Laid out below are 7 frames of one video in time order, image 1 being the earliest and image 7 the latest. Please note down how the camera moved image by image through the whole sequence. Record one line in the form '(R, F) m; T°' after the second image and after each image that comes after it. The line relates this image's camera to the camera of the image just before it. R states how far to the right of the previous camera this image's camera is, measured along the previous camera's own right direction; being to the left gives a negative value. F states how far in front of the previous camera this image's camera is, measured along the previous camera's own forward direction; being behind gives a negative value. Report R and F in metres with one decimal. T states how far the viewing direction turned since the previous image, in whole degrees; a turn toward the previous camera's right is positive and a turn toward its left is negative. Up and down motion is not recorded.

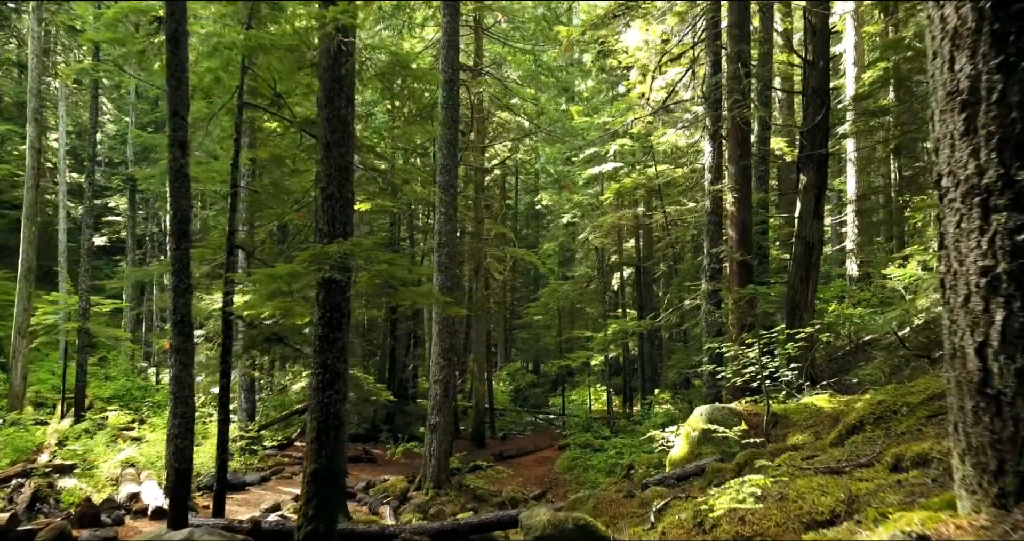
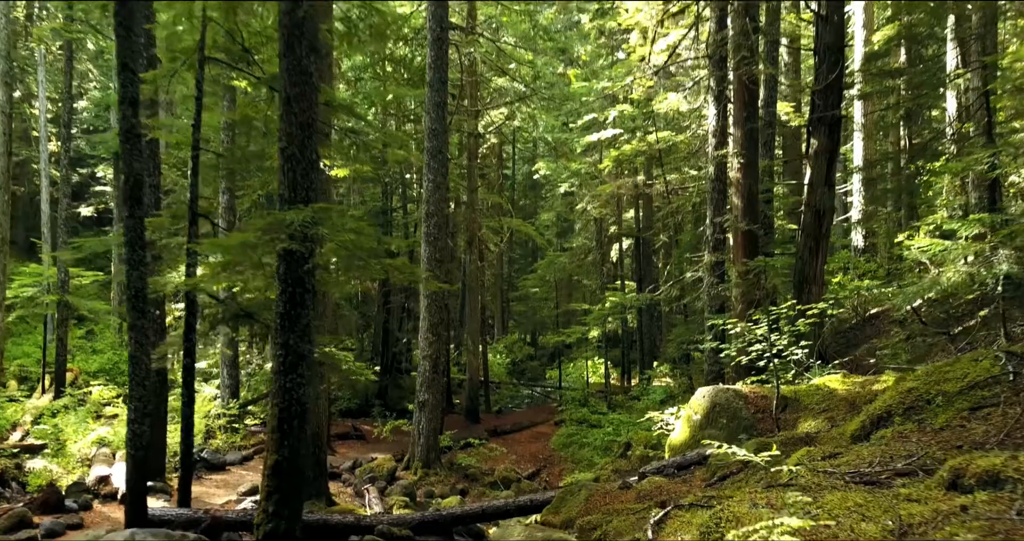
(+0.1, +0.6) m; 0°
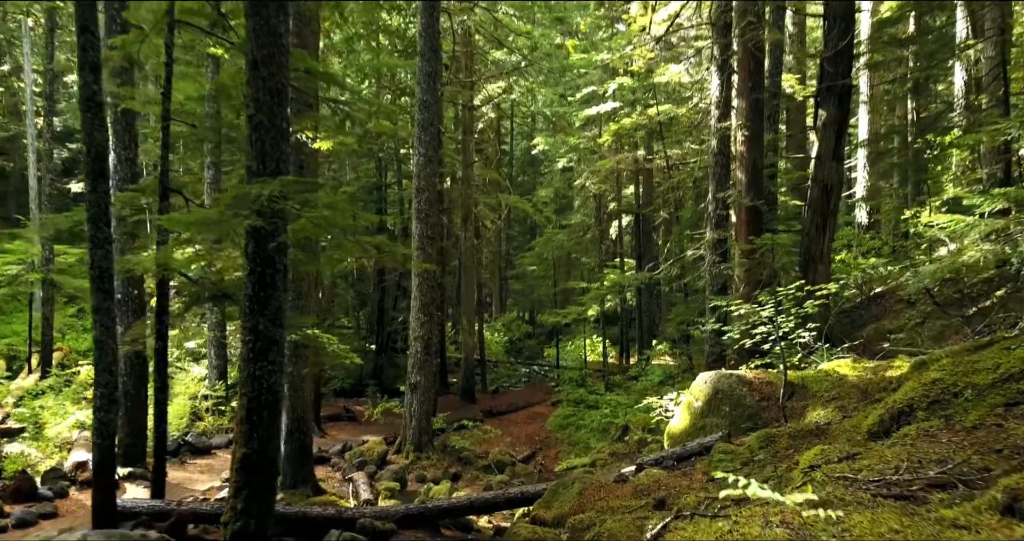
(+0.1, +0.4) m; 0°
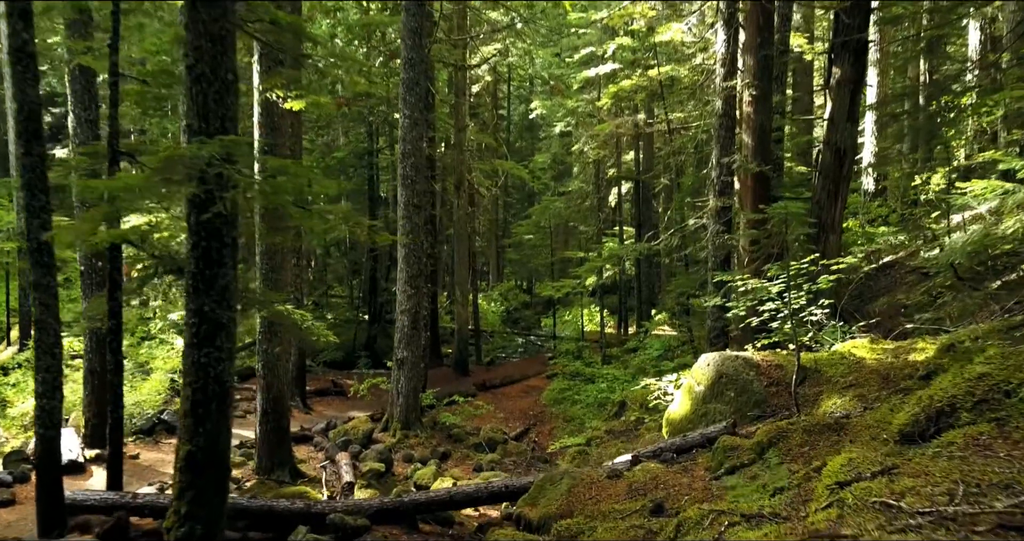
(+0.1, +0.6) m; 0°
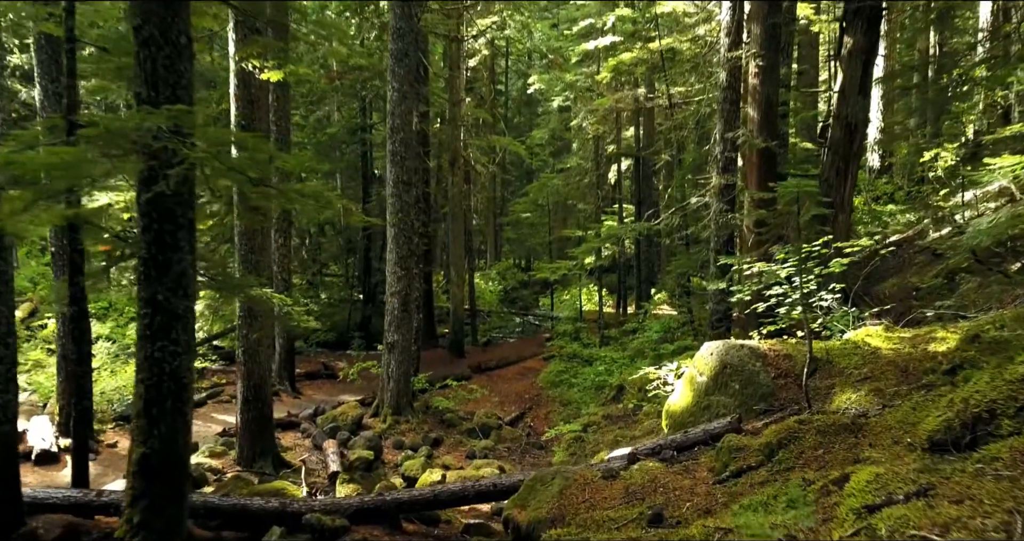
(+0.1, +0.4) m; 0°
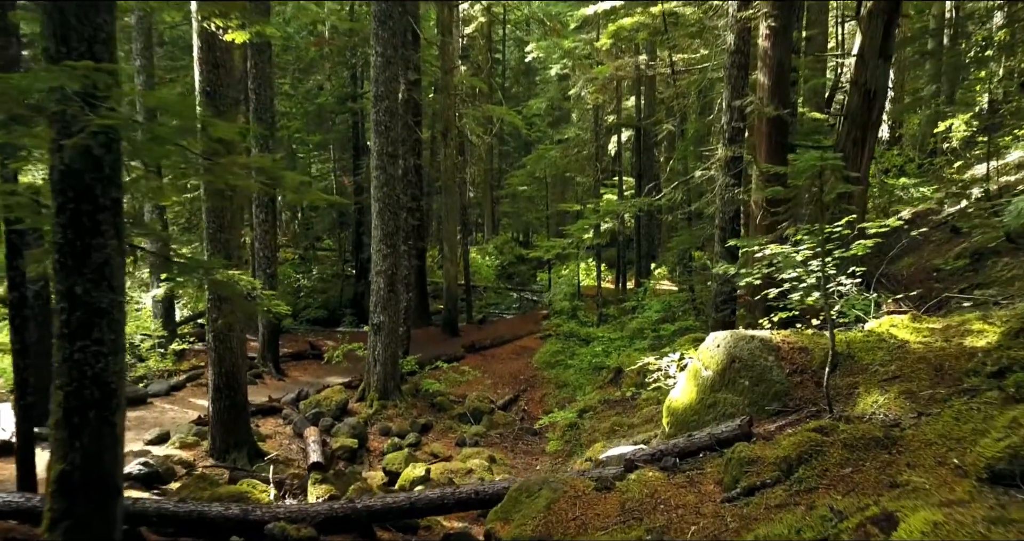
(+0.1, +0.6) m; 0°
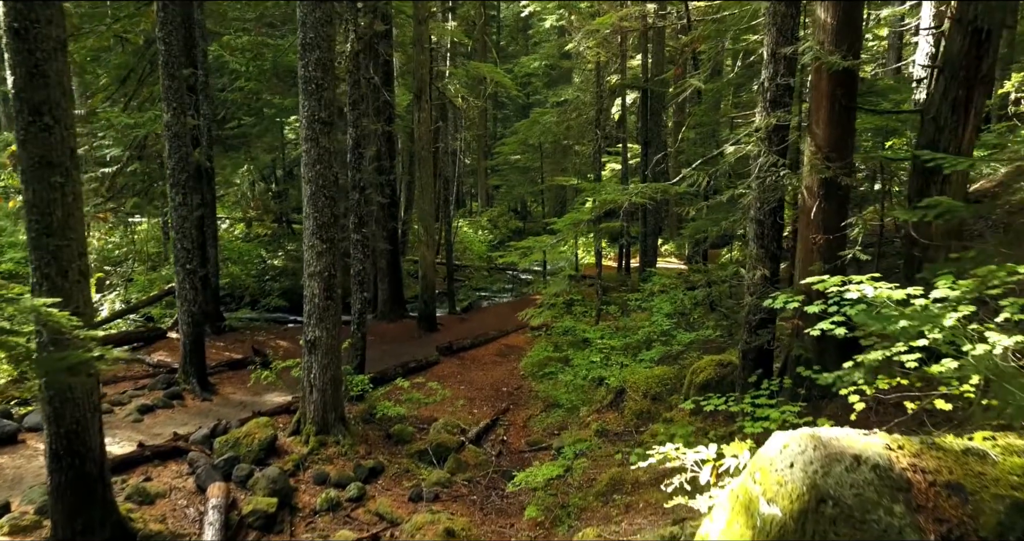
(+0.3, +2.2) m; 0°
